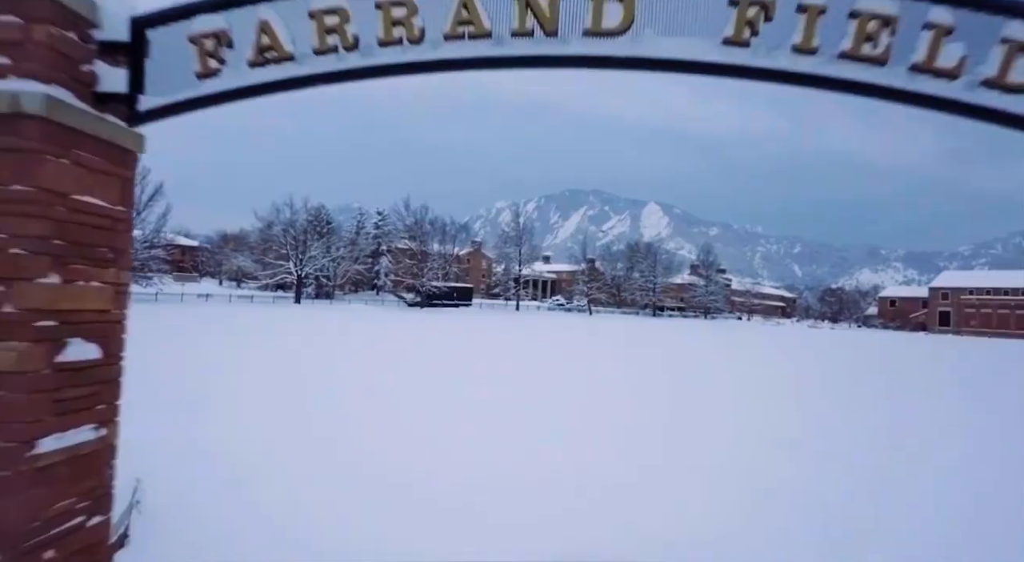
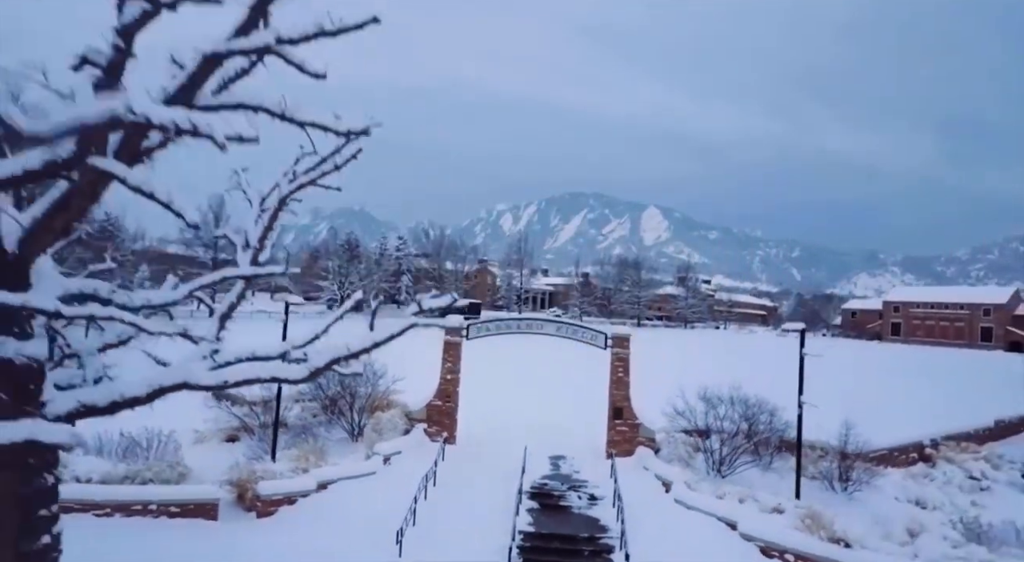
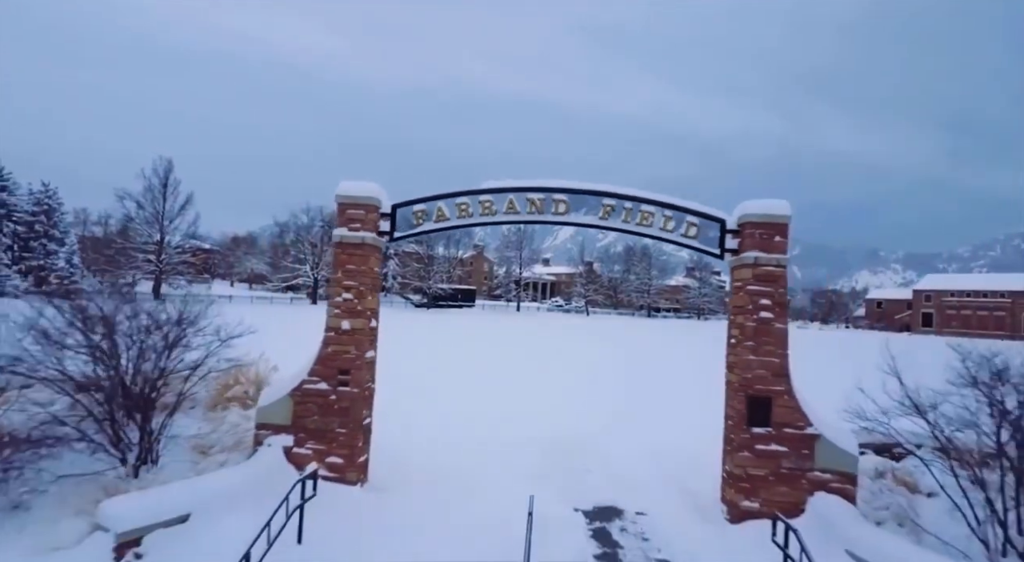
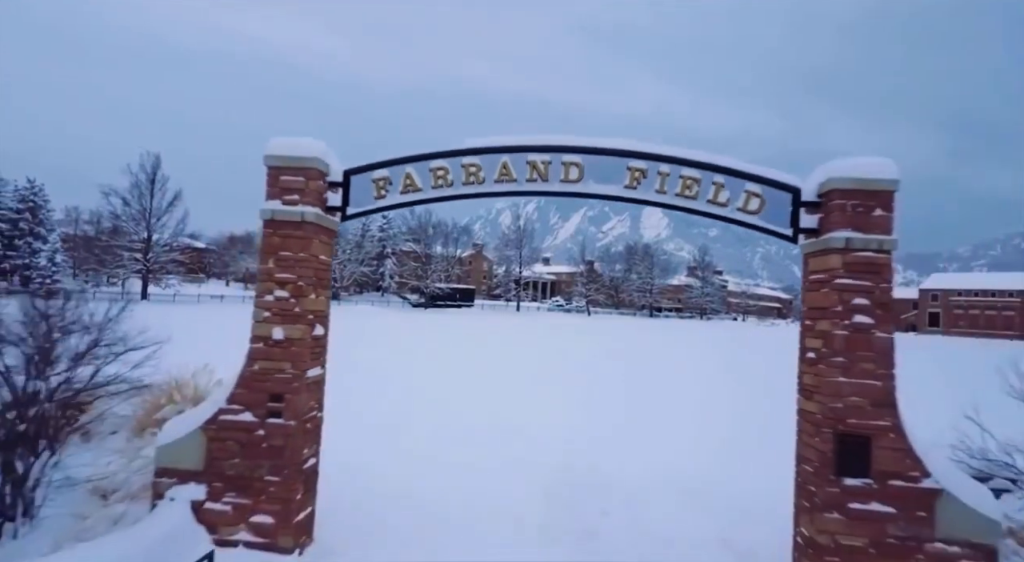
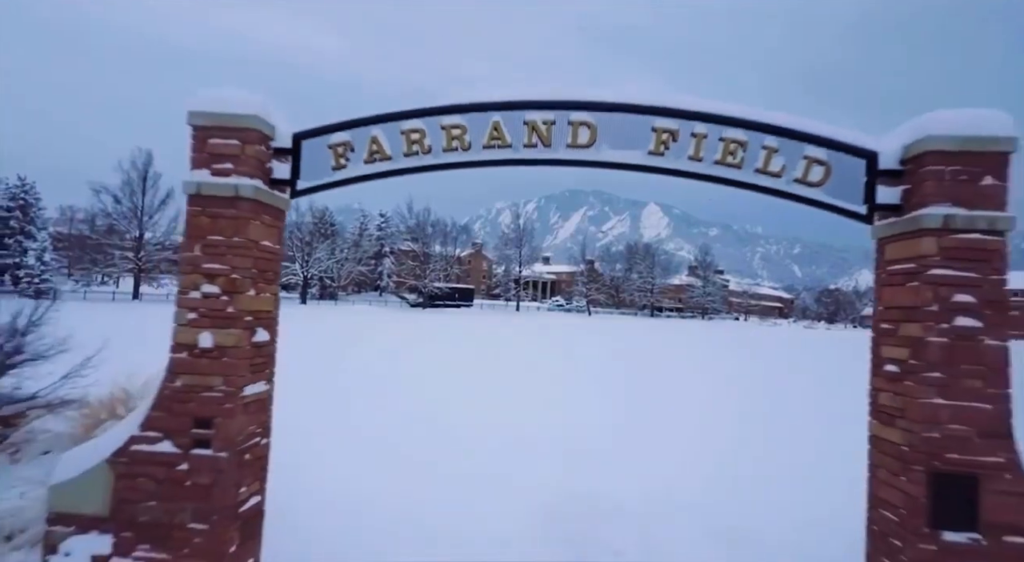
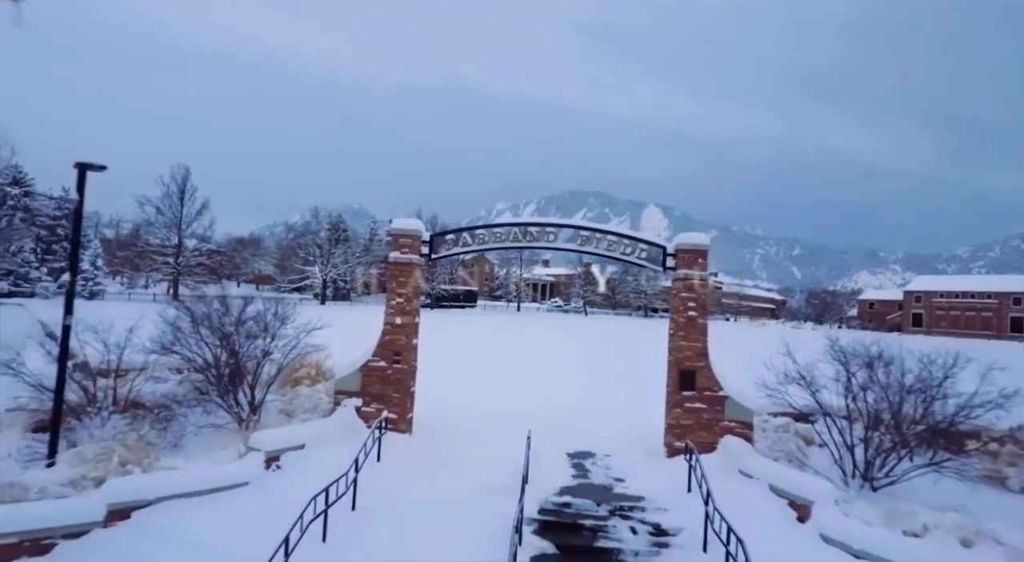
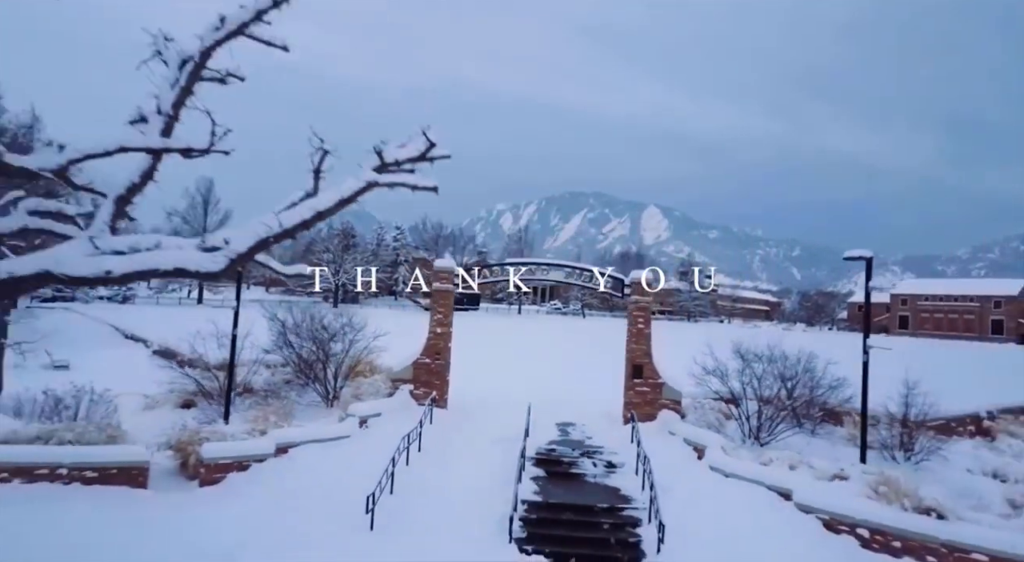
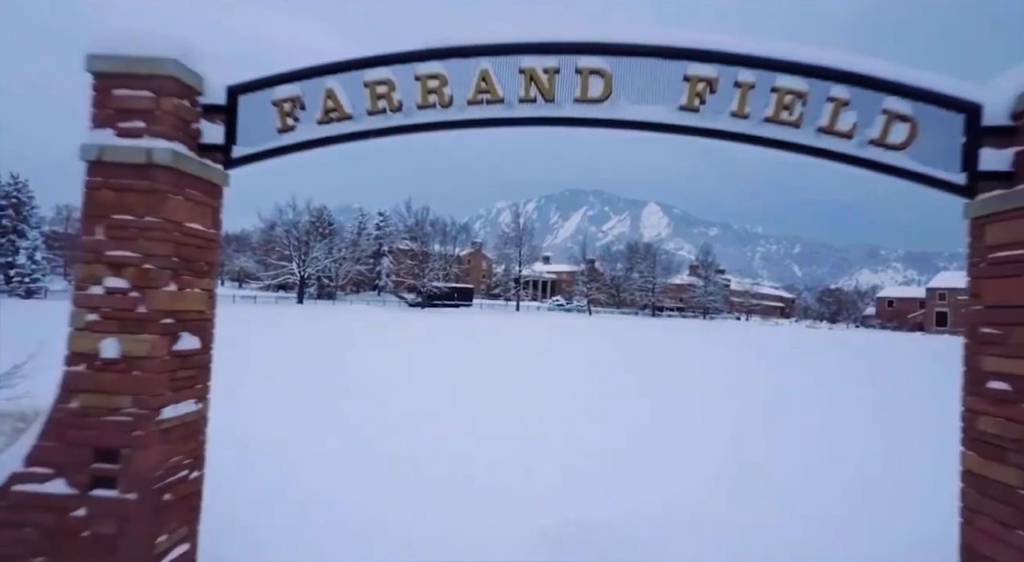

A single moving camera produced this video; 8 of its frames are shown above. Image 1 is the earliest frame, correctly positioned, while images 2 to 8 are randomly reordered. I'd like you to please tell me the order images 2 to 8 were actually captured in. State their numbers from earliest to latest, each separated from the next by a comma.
8, 5, 4, 3, 6, 7, 2
